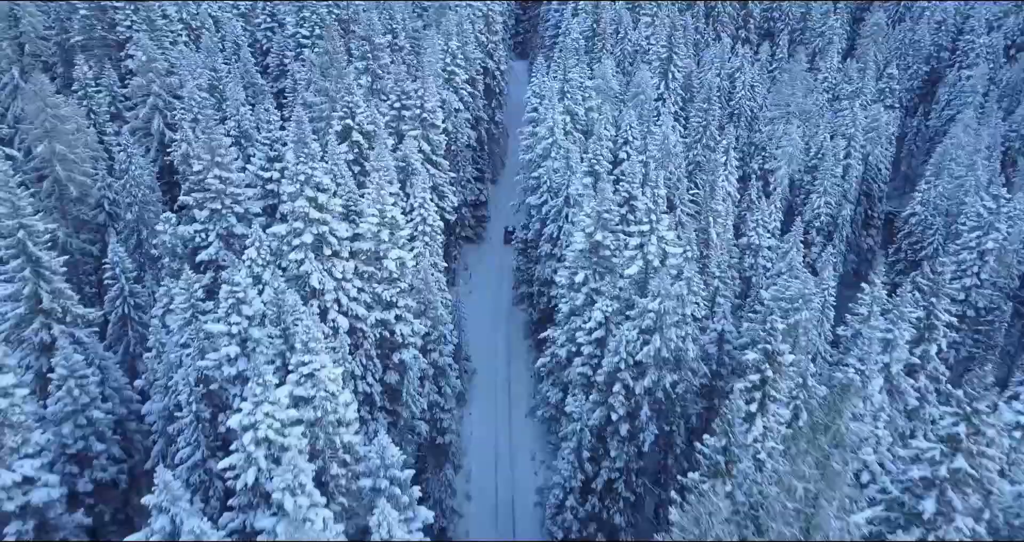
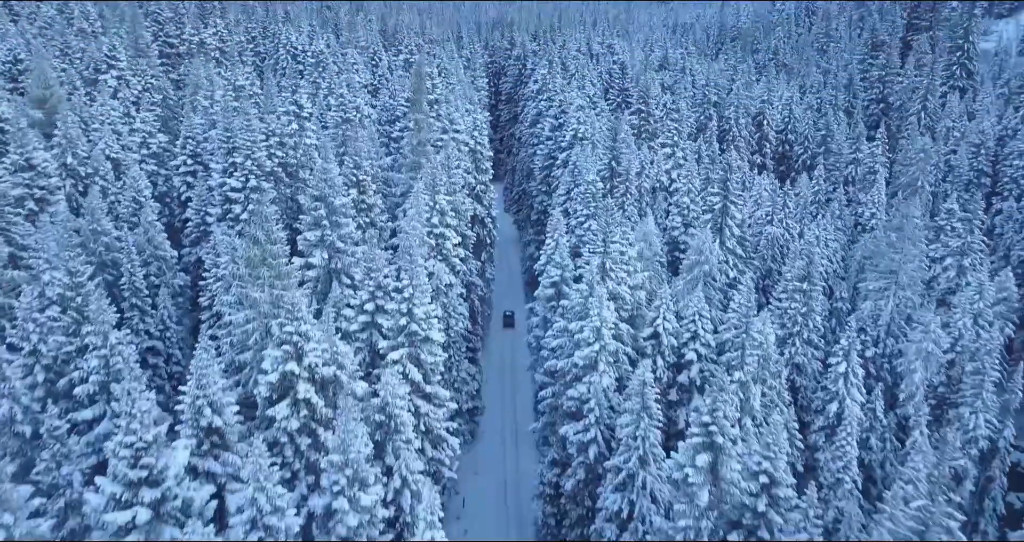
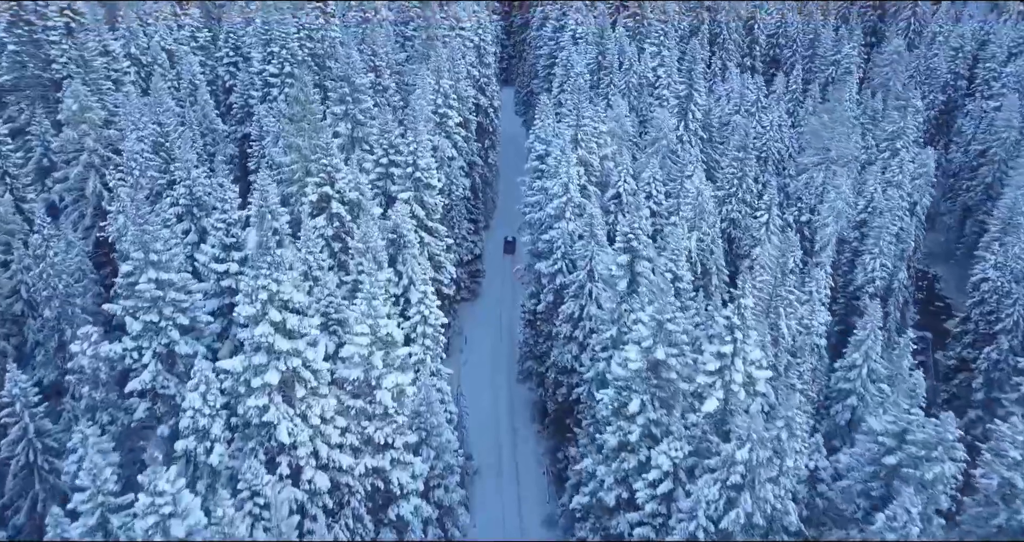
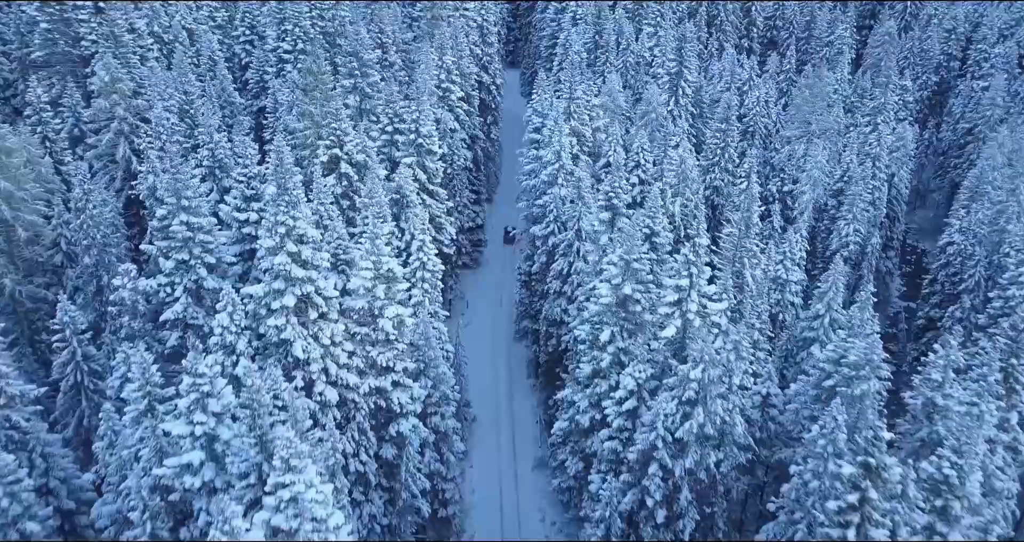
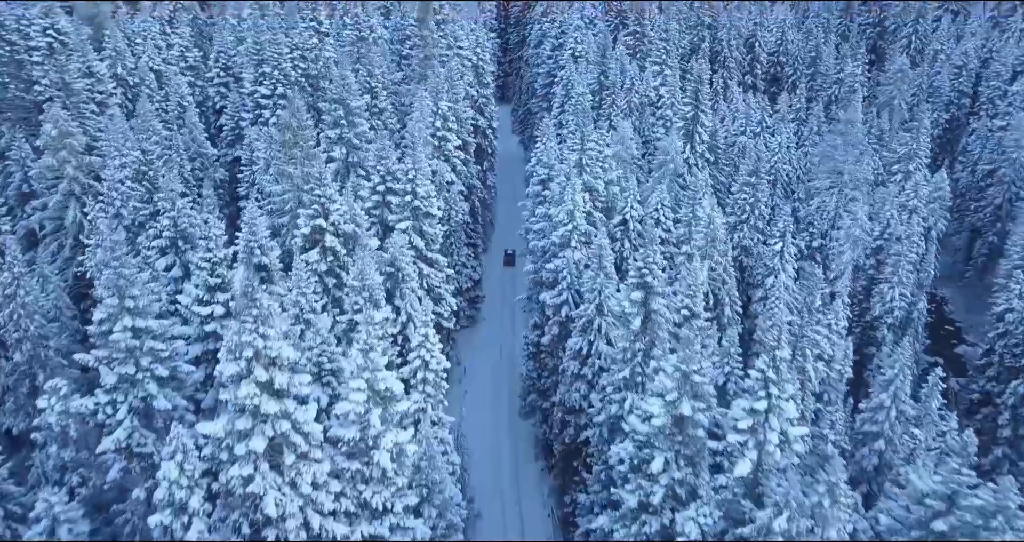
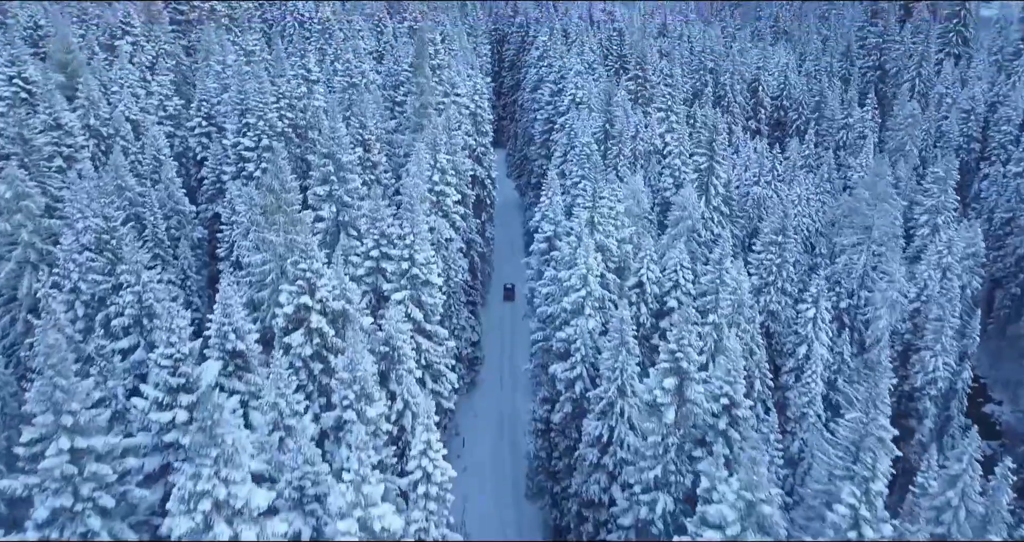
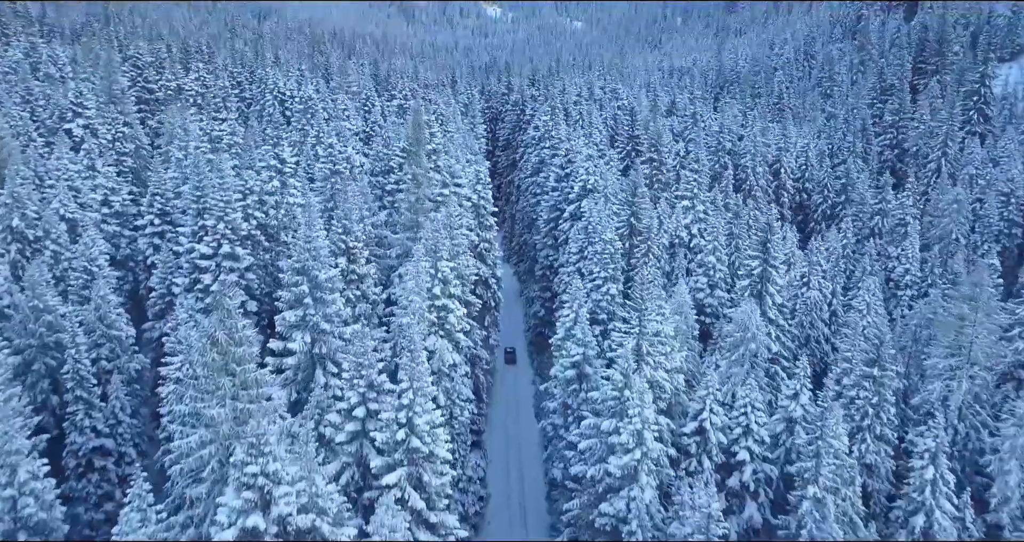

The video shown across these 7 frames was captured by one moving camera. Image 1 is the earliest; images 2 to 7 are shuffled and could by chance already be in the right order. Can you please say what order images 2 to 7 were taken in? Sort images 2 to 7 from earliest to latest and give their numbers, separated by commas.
4, 3, 5, 6, 2, 7
